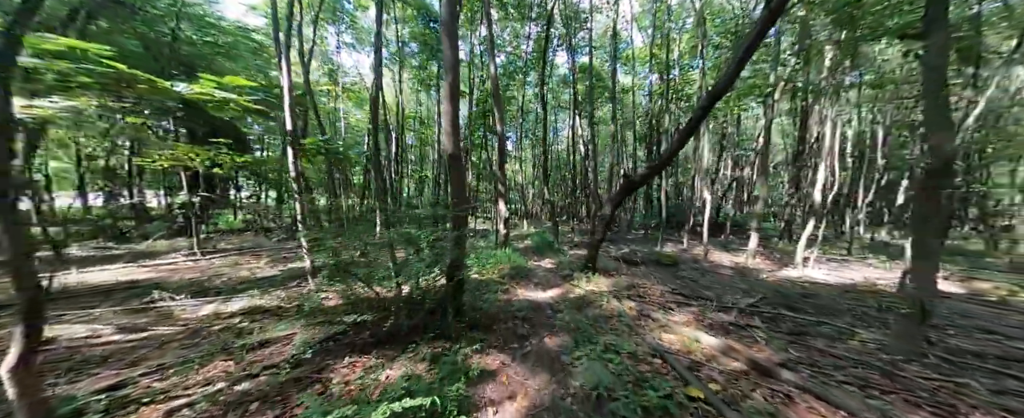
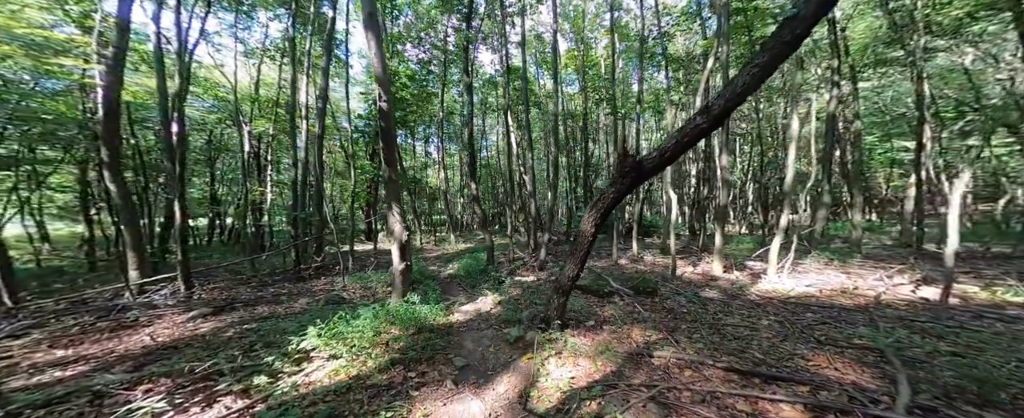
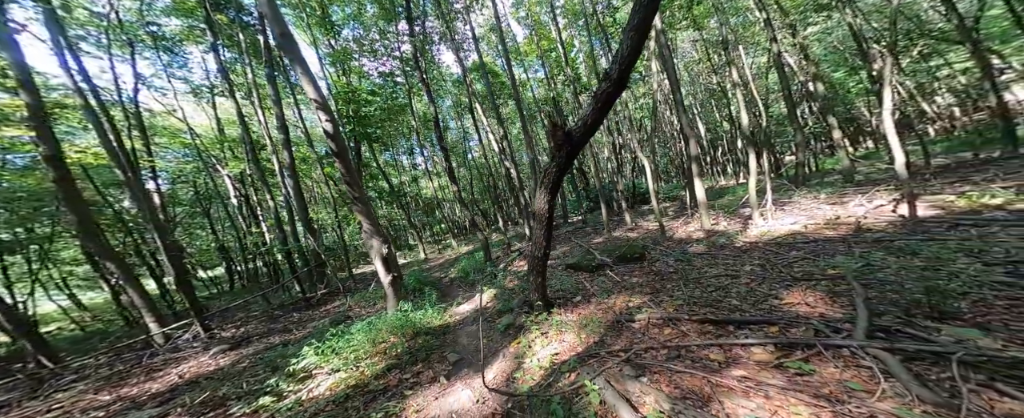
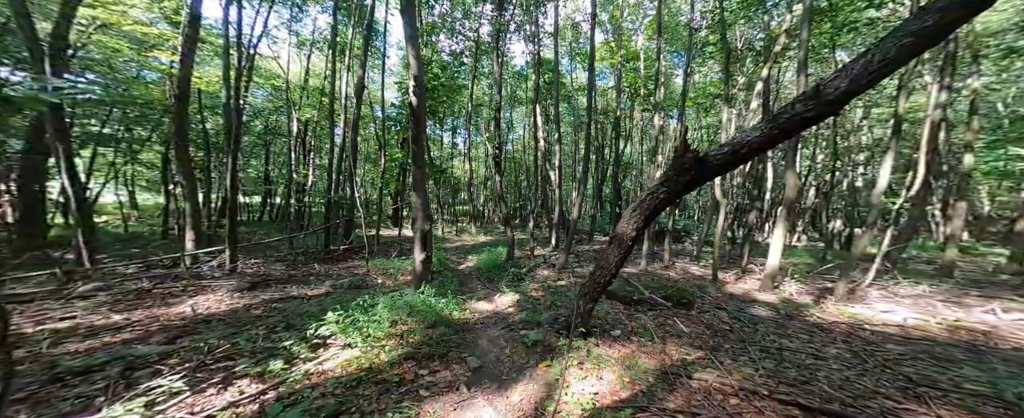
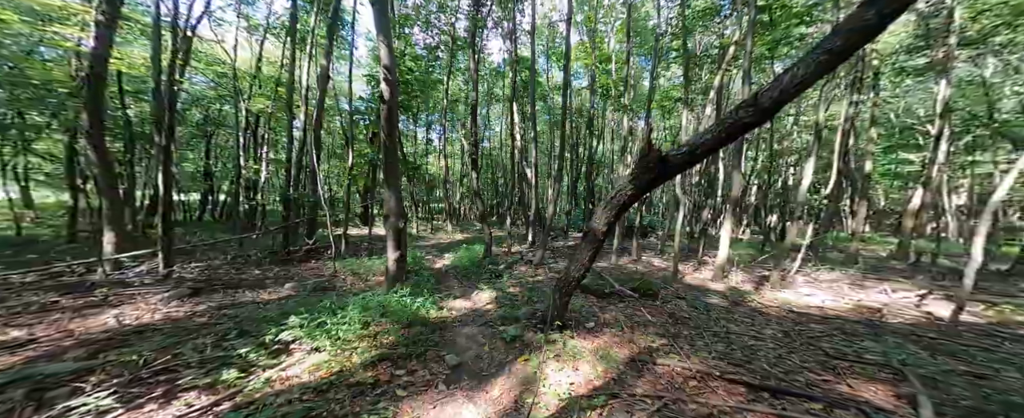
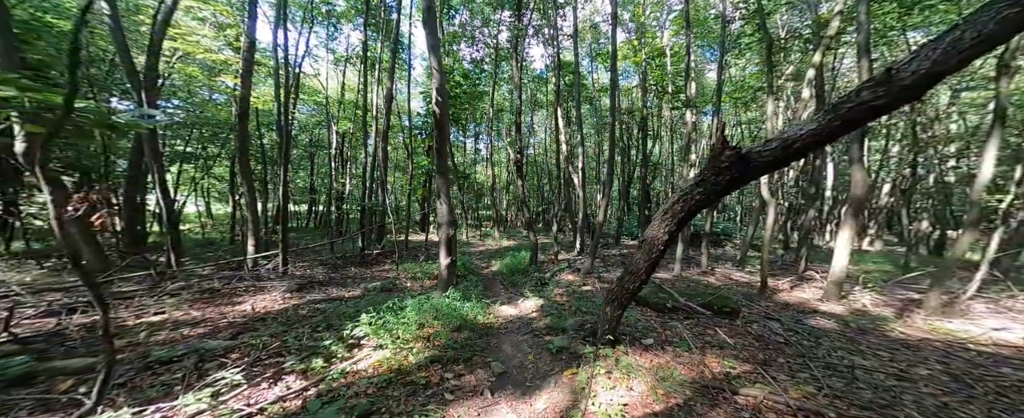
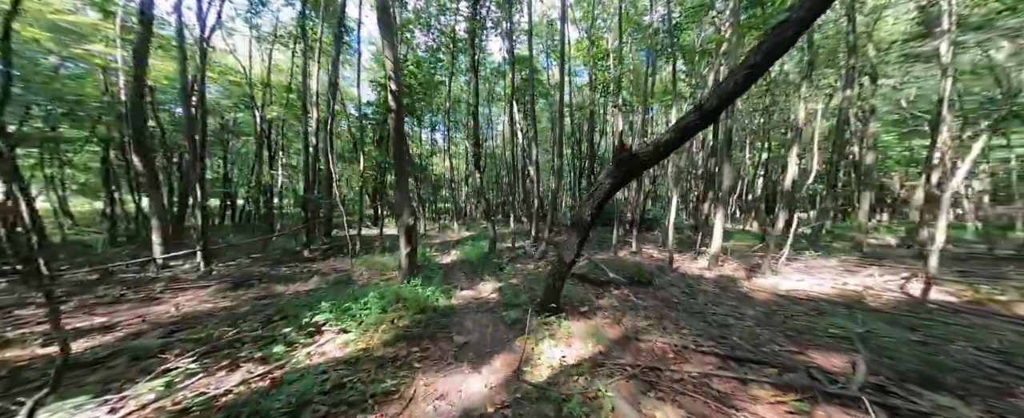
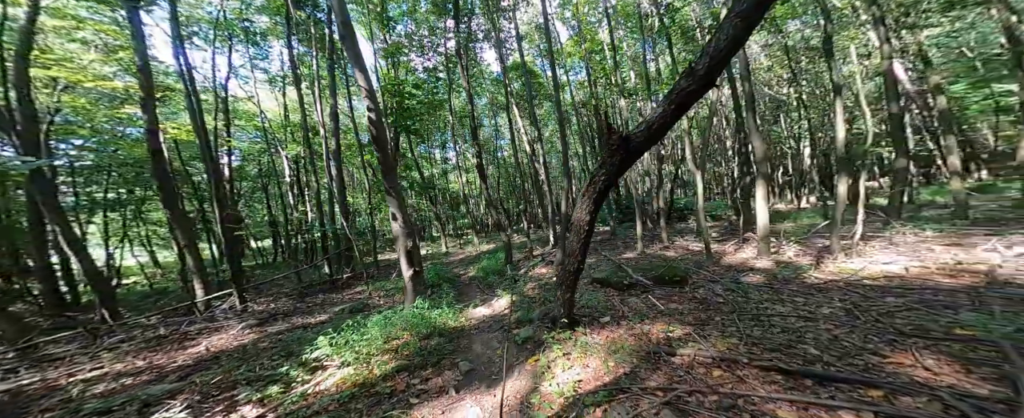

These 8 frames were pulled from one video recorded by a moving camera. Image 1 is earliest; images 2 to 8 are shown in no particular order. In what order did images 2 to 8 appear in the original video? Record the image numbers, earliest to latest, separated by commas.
7, 5, 4, 6, 8, 3, 2
